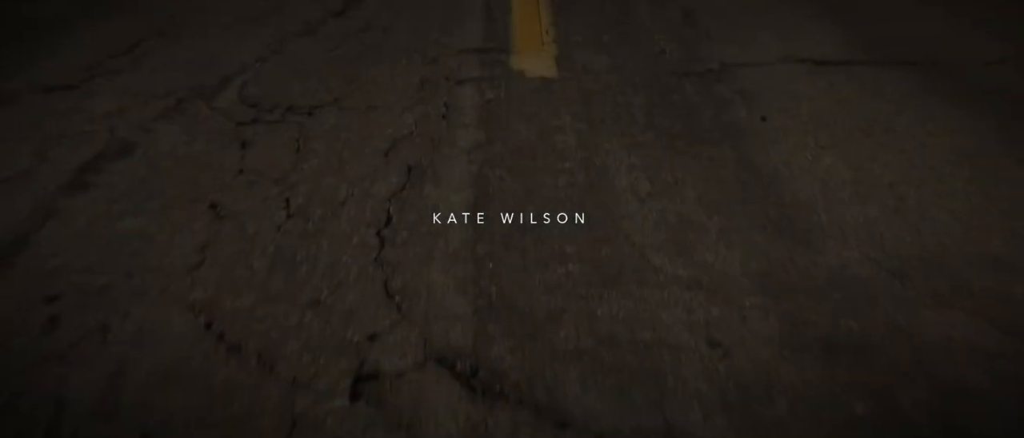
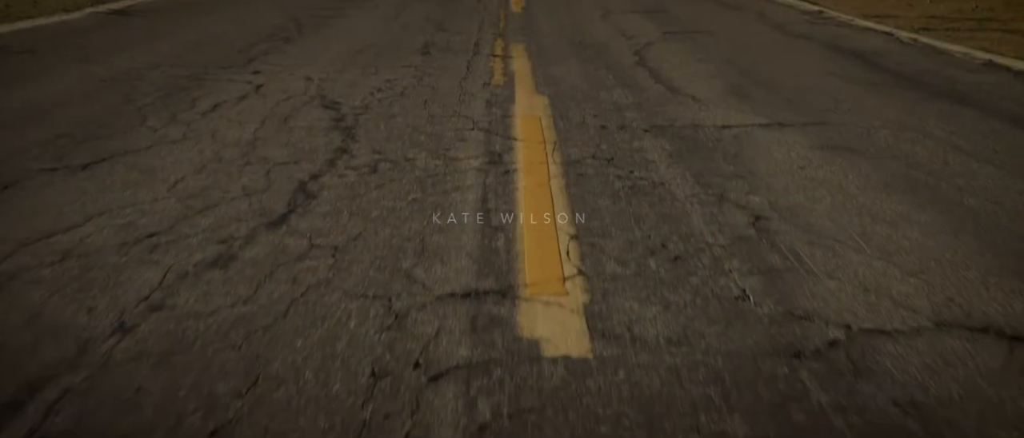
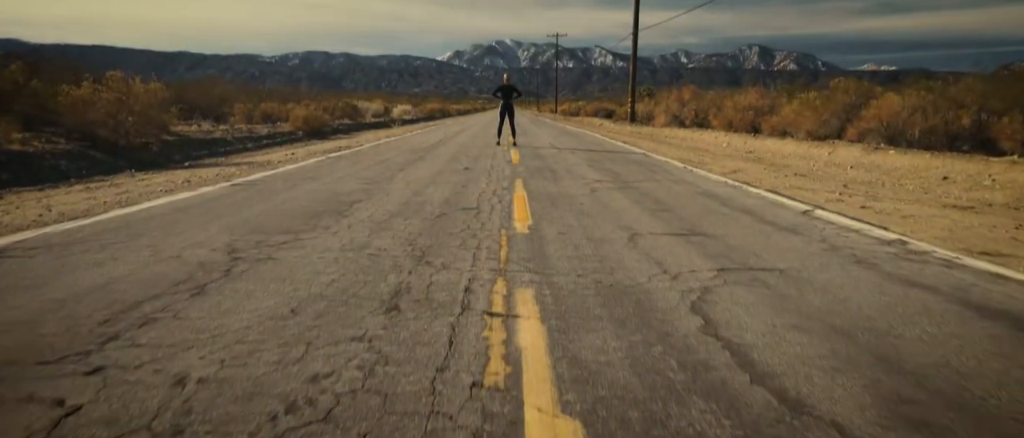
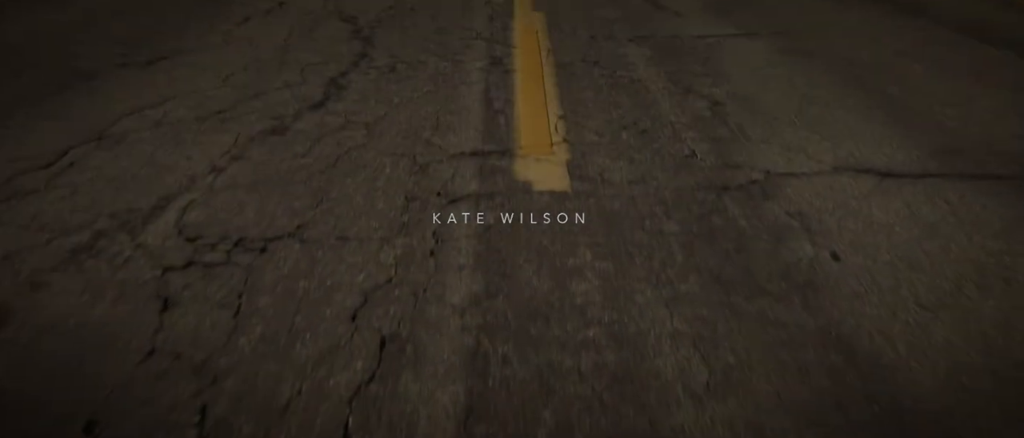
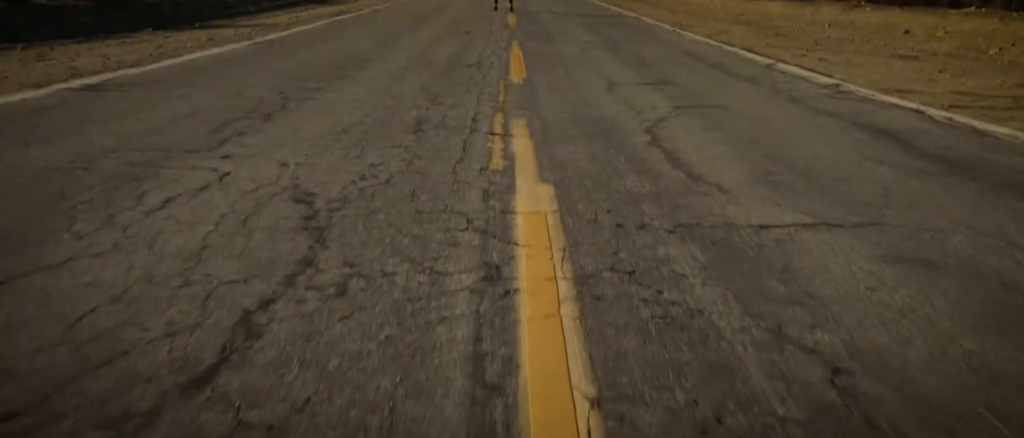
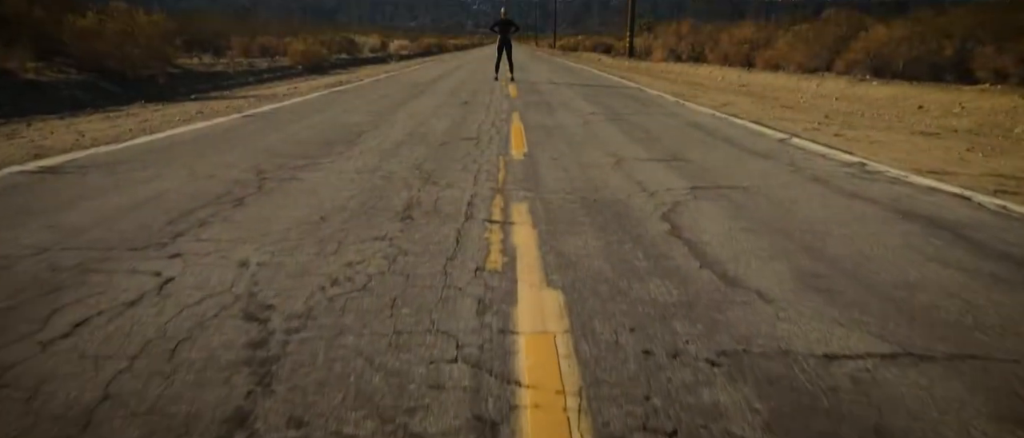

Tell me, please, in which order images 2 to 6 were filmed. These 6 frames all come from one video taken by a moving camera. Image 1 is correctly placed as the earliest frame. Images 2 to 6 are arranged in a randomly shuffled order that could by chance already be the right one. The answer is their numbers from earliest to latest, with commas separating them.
4, 2, 5, 6, 3
